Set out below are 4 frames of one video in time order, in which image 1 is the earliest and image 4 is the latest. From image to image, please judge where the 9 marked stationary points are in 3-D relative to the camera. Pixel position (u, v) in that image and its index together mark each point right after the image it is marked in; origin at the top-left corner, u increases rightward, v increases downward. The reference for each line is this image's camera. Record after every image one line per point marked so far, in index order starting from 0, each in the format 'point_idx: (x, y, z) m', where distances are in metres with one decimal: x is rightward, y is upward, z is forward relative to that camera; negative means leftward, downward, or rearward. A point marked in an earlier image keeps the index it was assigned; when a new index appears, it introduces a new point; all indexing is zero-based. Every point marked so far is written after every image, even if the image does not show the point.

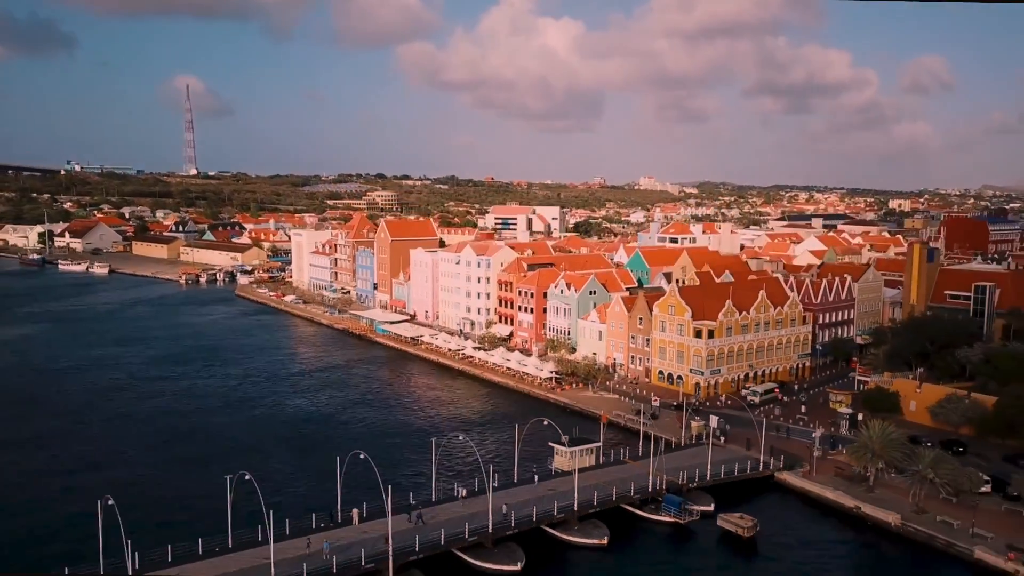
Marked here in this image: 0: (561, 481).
0: (+0.5, -2.2, +8.8) m
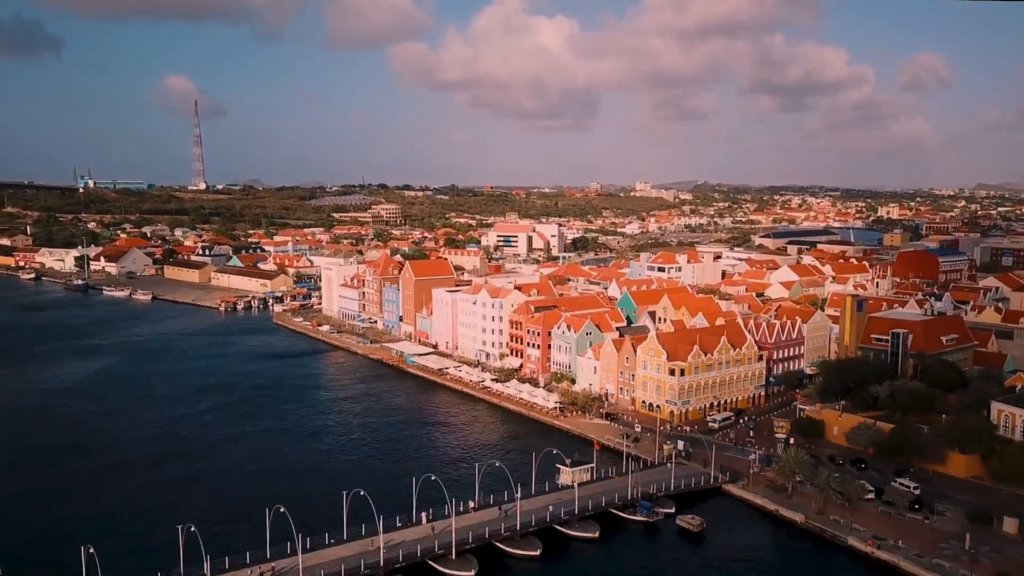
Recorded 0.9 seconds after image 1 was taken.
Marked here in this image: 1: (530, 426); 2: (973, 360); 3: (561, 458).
0: (+0.8, -3.2, +12.1) m
1: (+0.4, -2.9, +16.4) m
2: (+9.9, -1.6, +16.9) m
3: (+0.8, -3.0, +14.0) m
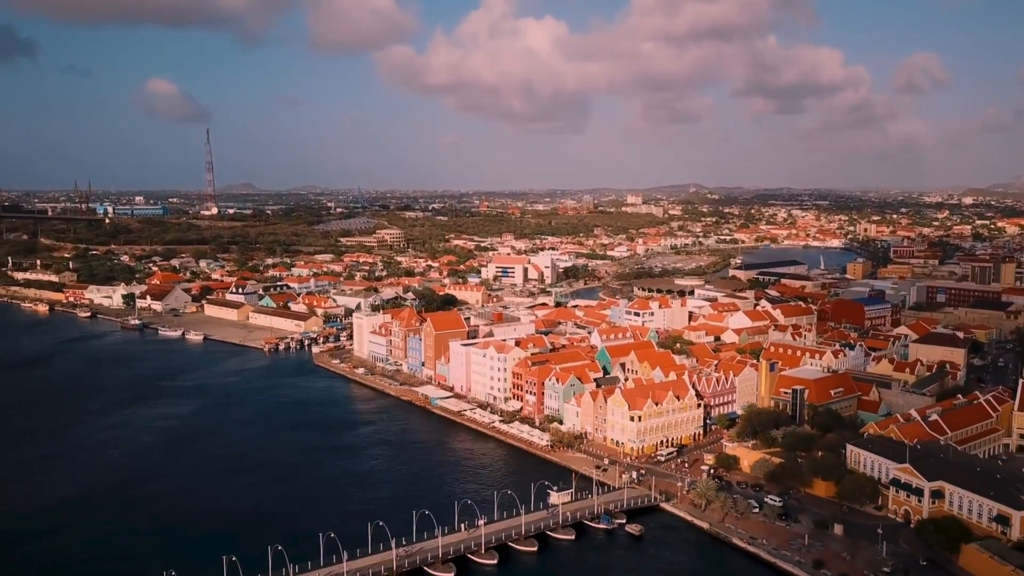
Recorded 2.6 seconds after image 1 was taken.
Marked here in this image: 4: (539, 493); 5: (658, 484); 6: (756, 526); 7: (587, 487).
0: (+1.0, -5.1, +18.0) m
1: (+0.5, -4.8, +22.3) m
2: (+10.0, -3.5, +22.9) m
3: (+1.0, -5.0, +19.9) m
4: (+0.7, -5.1, +19.4) m
5: (+3.6, -4.8, +19.4) m
6: (+5.2, -5.1, +16.9) m
7: (+1.9, -4.9, +19.5) m
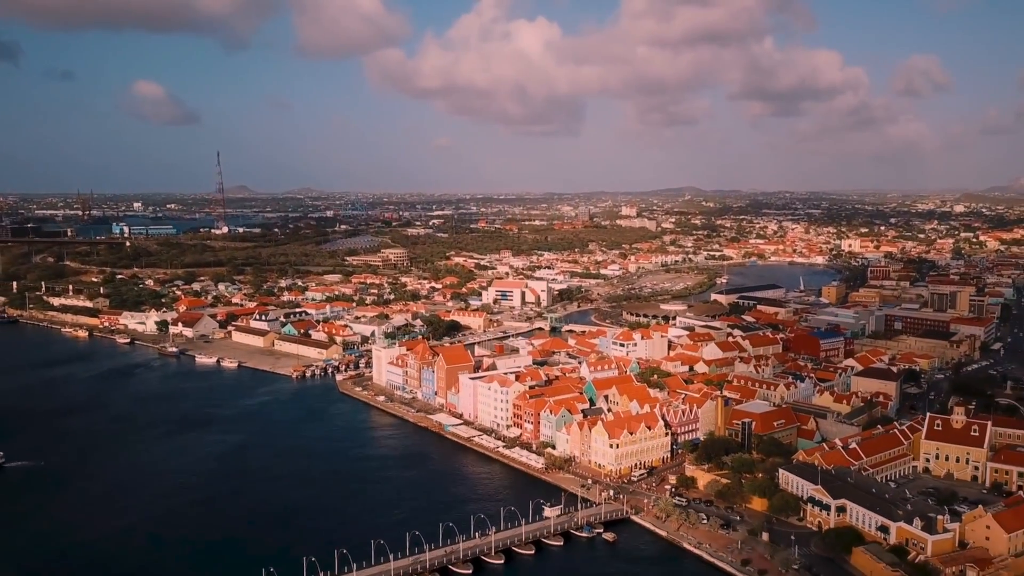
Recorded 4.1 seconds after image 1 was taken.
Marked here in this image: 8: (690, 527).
0: (+1.0, -6.8, +23.0) m
1: (+0.5, -6.6, +27.2) m
2: (+10.0, -5.2, +27.9) m
3: (+1.0, -6.7, +24.9) m
4: (+0.8, -6.8, +24.4) m
5: (+3.6, -6.6, +24.3) m
6: (+5.3, -6.8, +21.9) m
7: (+2.0, -6.7, +24.5) m
8: (+5.0, -6.8, +22.4) m
